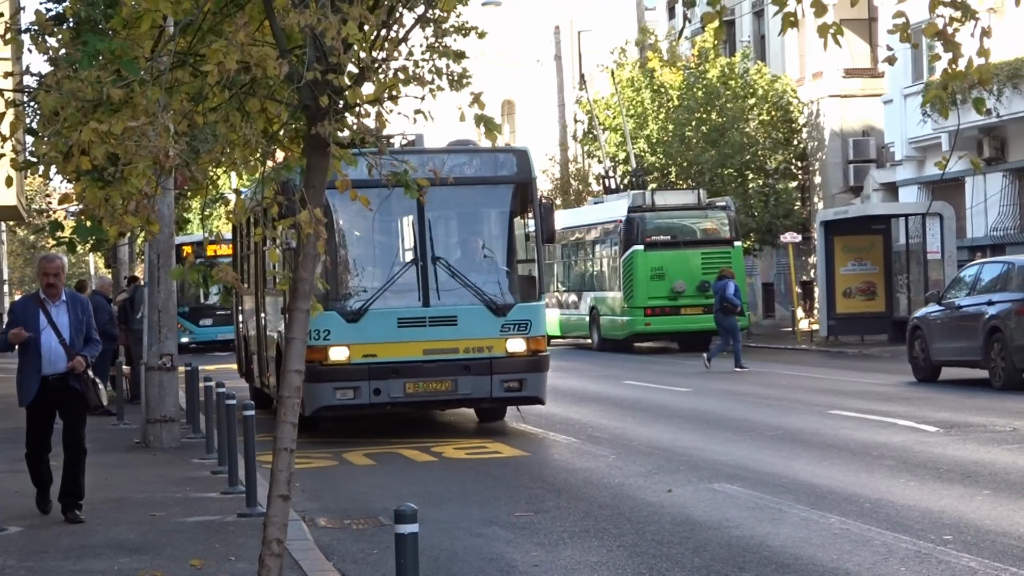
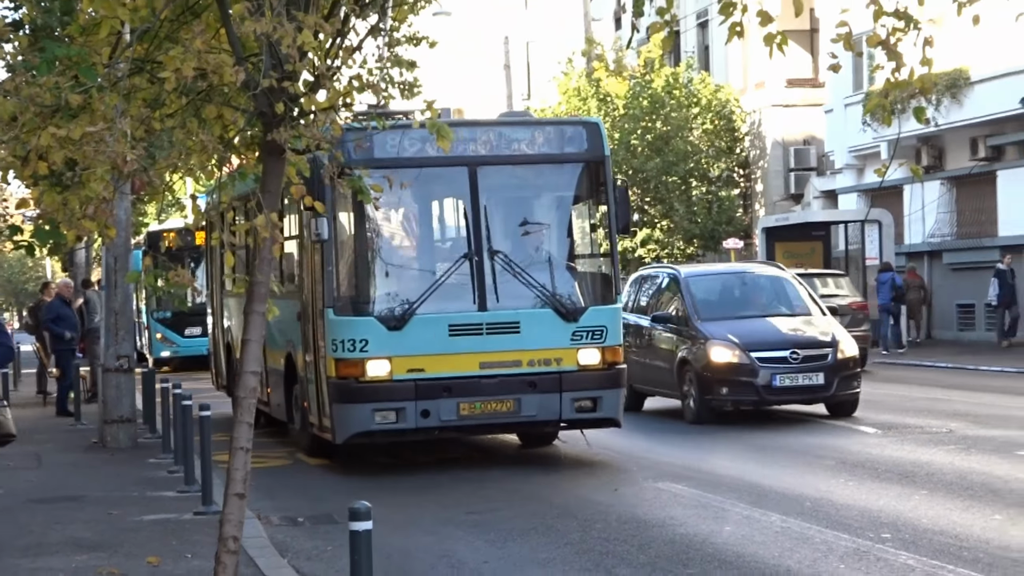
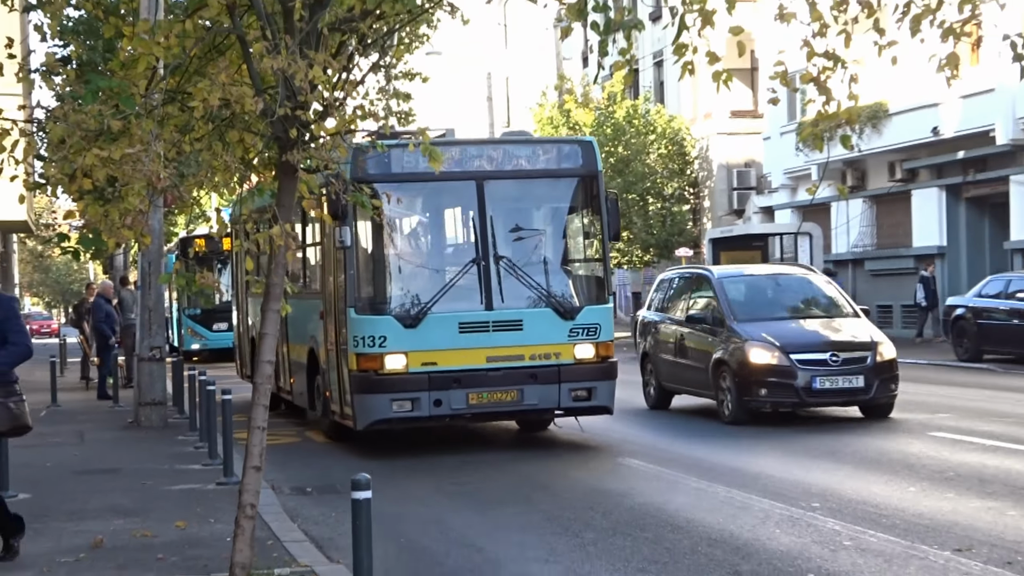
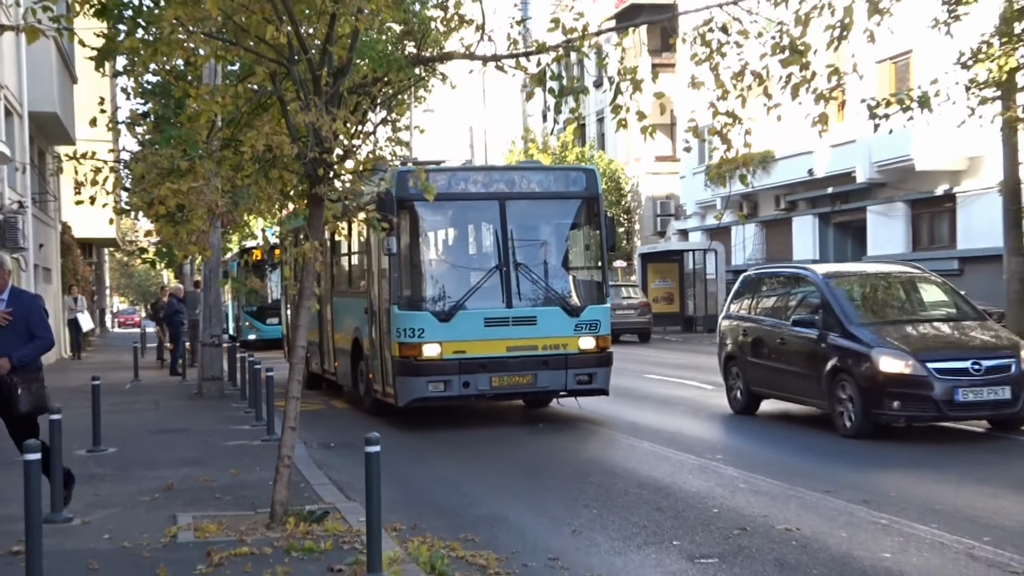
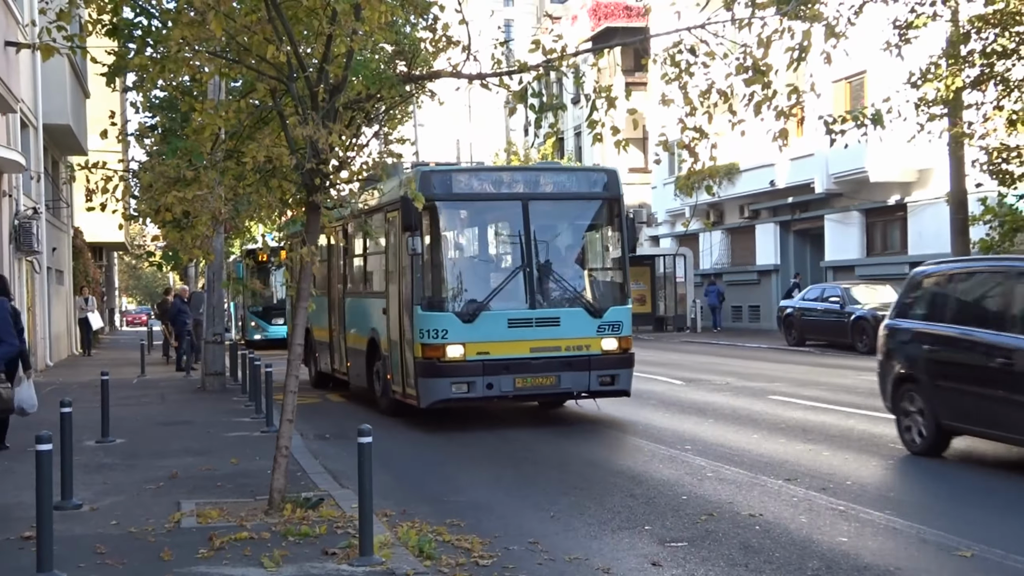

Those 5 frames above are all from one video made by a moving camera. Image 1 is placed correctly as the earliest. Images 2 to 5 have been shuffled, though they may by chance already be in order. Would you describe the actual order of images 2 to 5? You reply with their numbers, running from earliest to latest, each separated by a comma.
2, 3, 4, 5
